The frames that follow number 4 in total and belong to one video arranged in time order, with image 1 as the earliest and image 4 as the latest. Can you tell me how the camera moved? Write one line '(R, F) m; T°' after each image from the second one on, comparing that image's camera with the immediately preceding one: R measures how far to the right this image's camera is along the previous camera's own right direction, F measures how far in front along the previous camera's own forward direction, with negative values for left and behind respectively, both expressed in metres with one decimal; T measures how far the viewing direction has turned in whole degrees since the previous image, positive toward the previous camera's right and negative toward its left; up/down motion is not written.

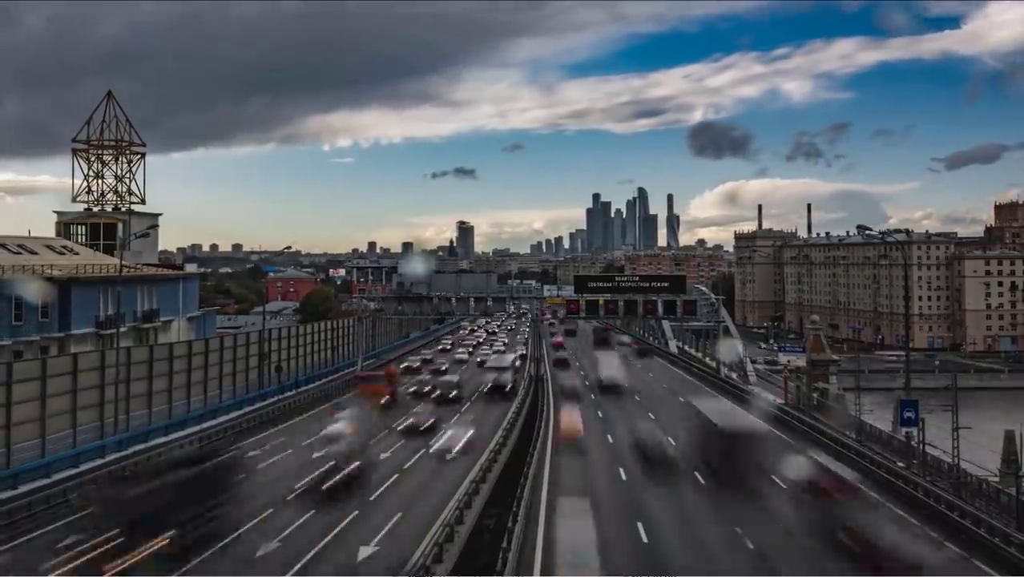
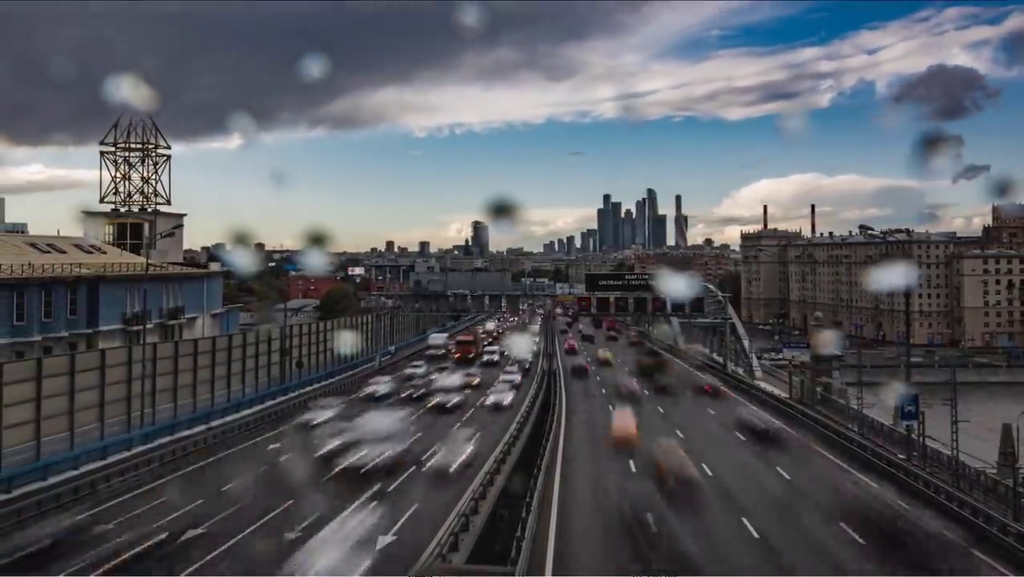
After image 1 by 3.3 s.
(0.0, -1.0) m; -1°
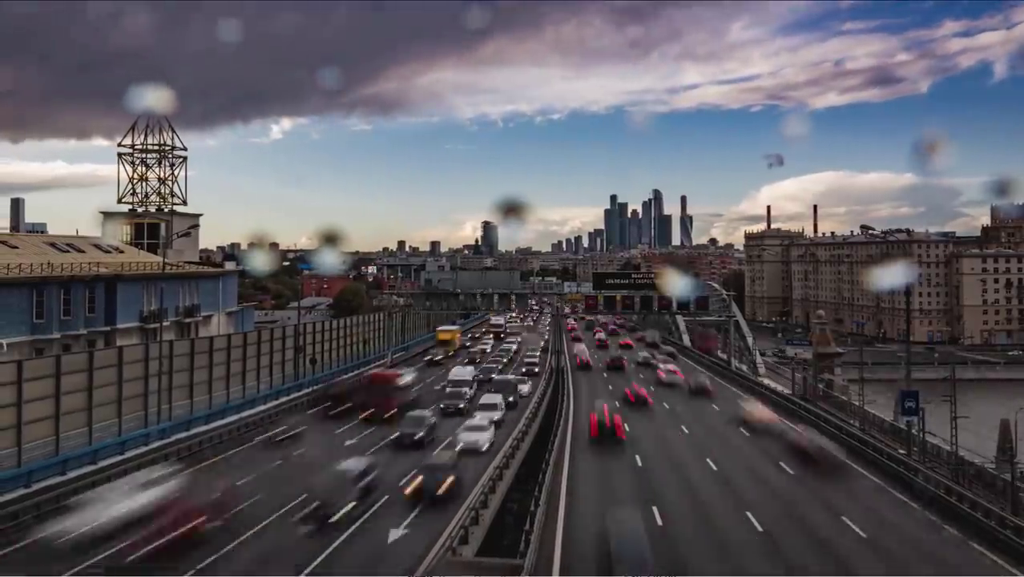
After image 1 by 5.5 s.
(0.0, -0.6) m; -1°
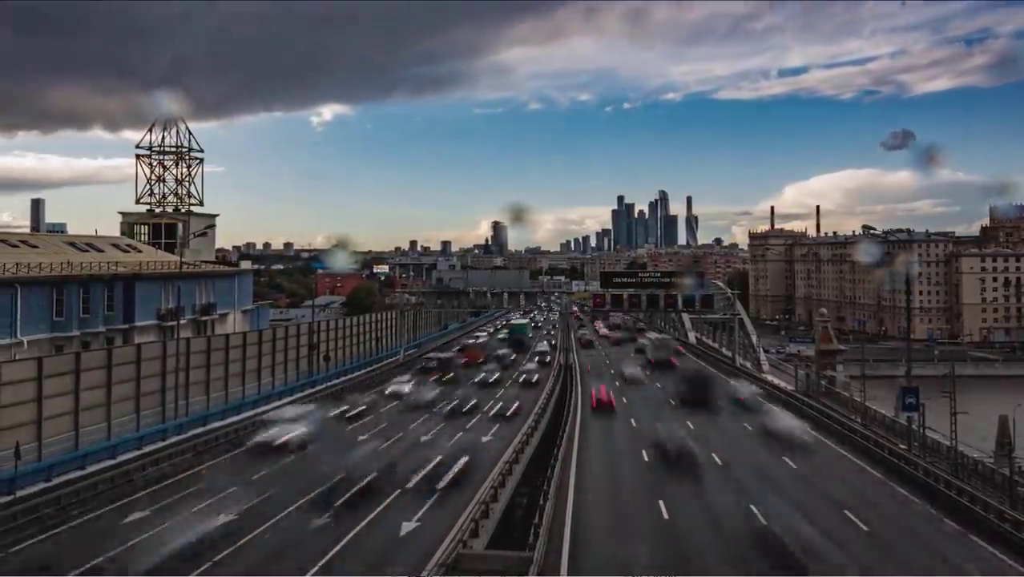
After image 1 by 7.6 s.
(0.0, -0.7) m; -1°
